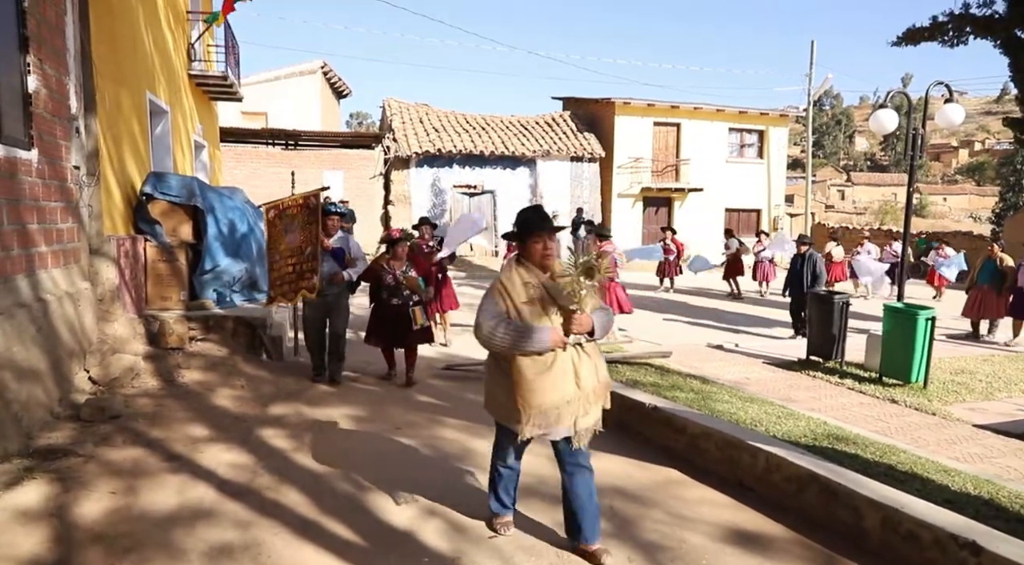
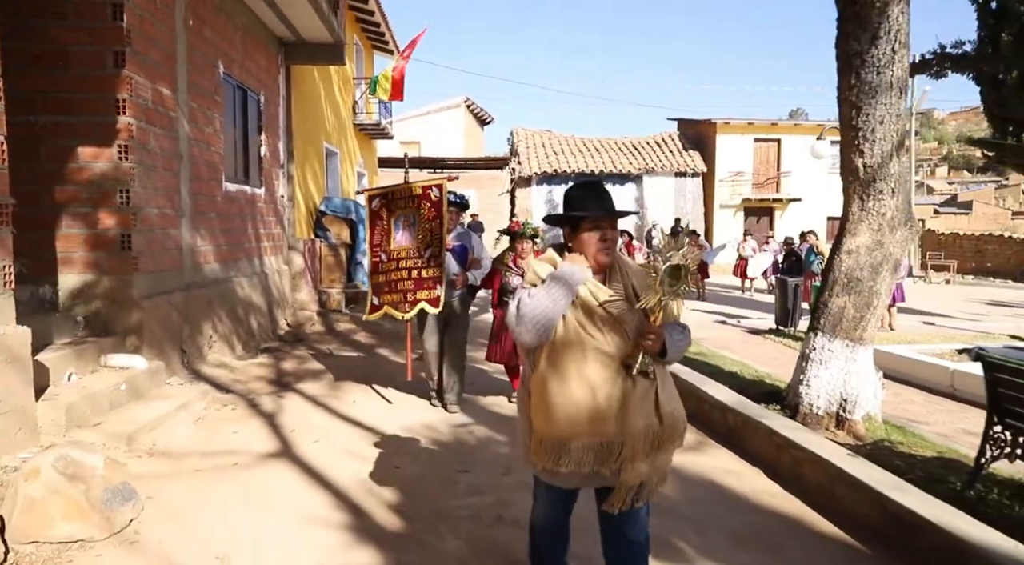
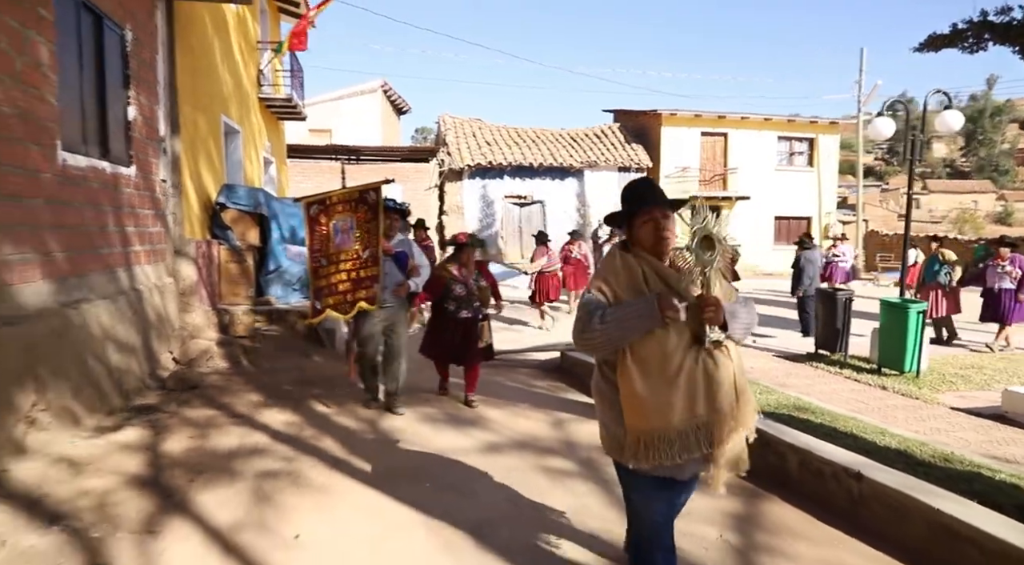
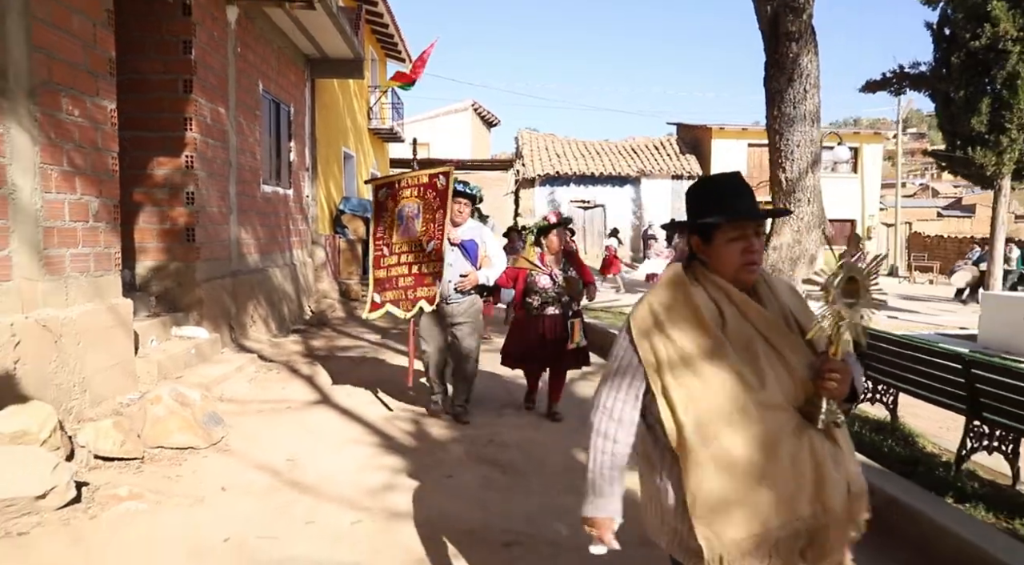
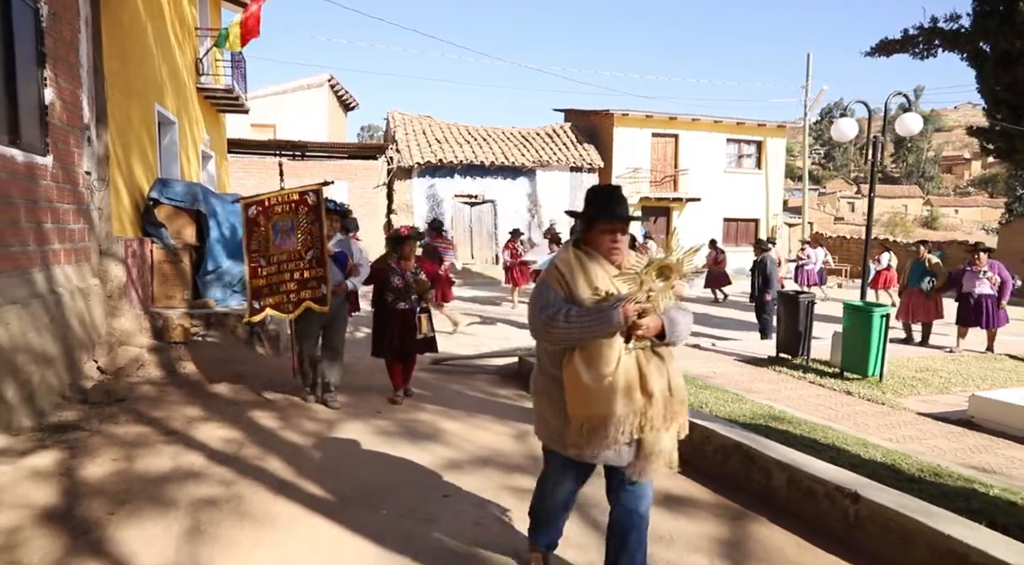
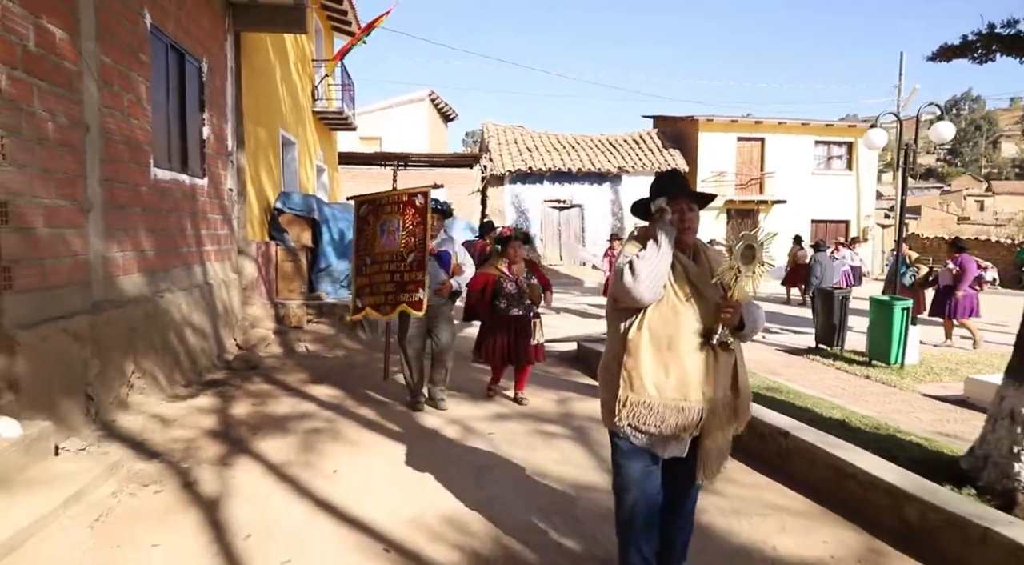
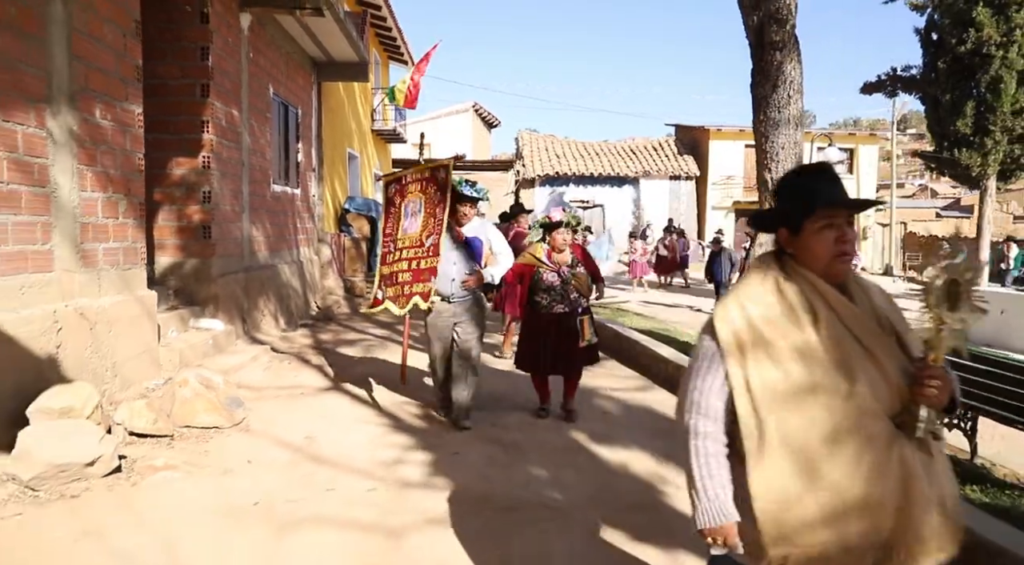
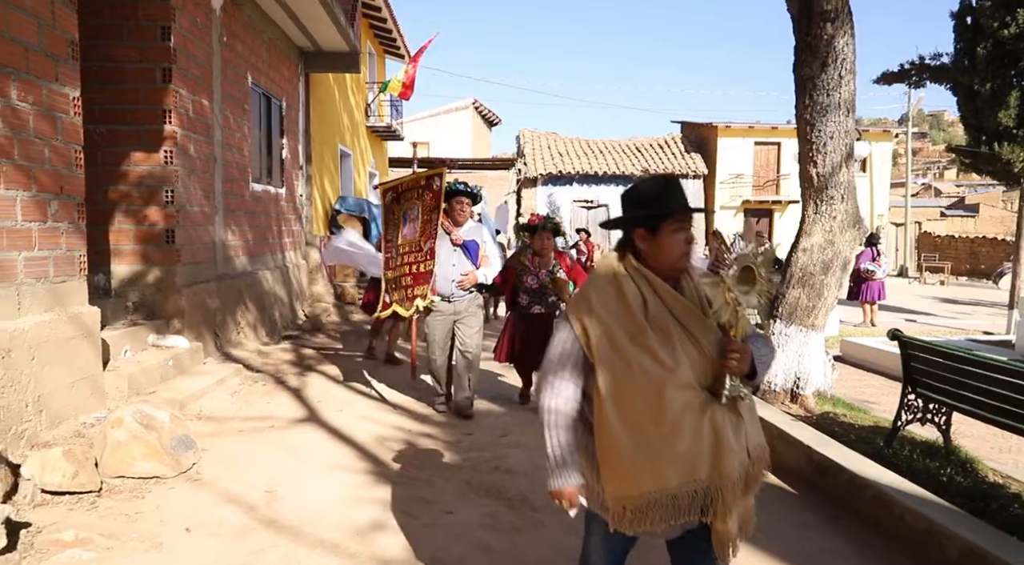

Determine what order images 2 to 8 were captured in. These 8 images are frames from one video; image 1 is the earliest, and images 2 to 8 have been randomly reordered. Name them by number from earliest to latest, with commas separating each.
5, 3, 6, 2, 8, 4, 7
